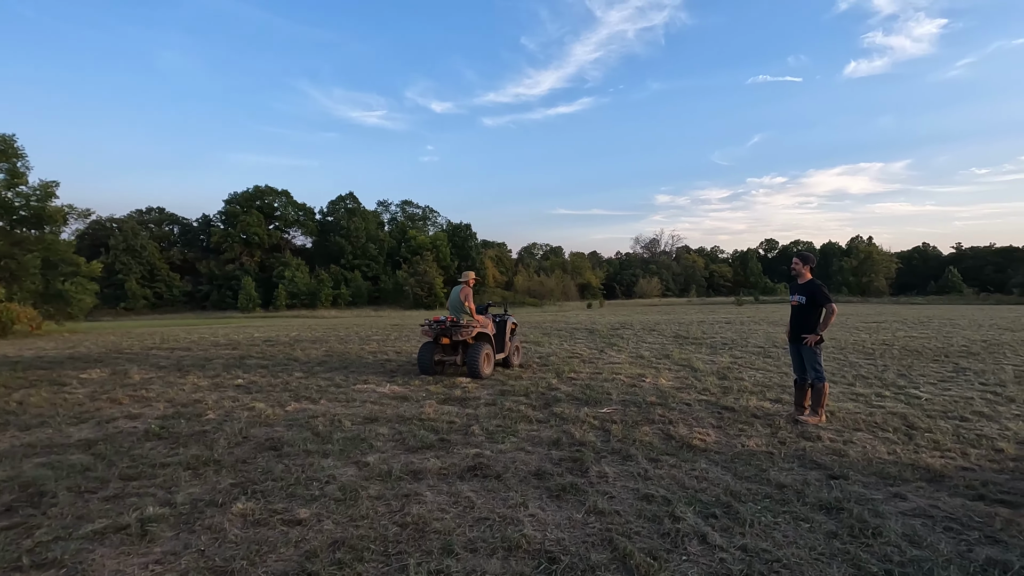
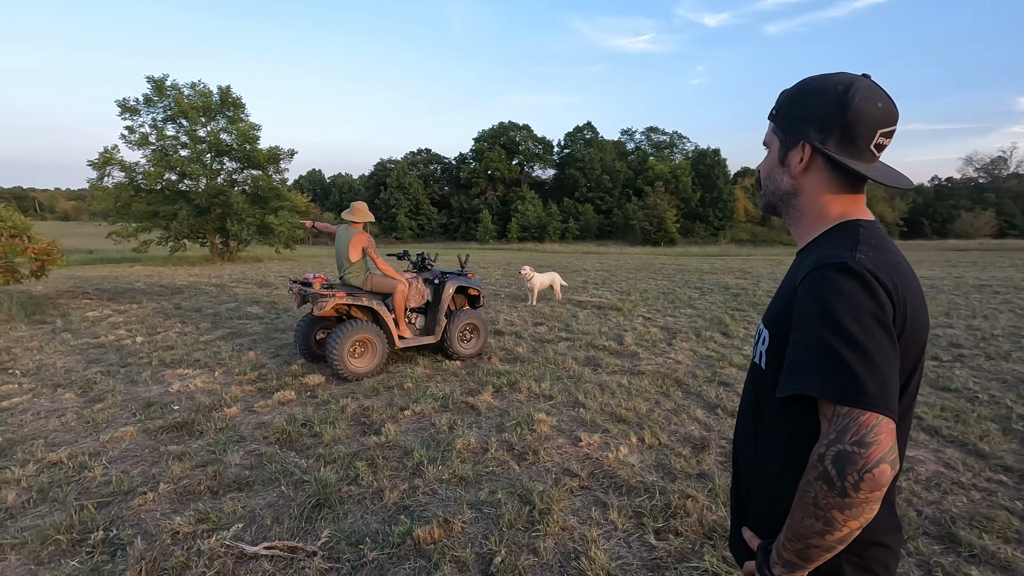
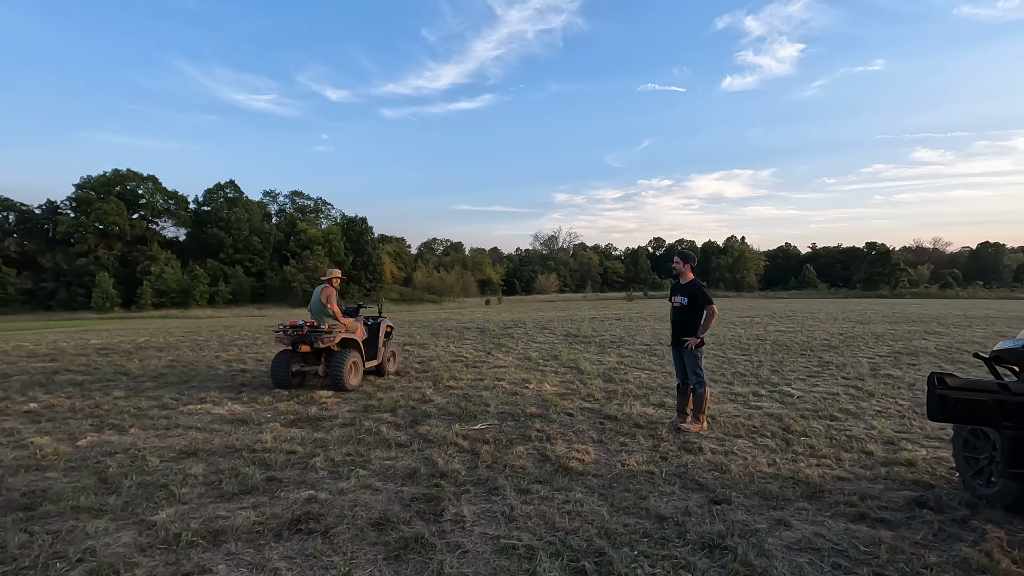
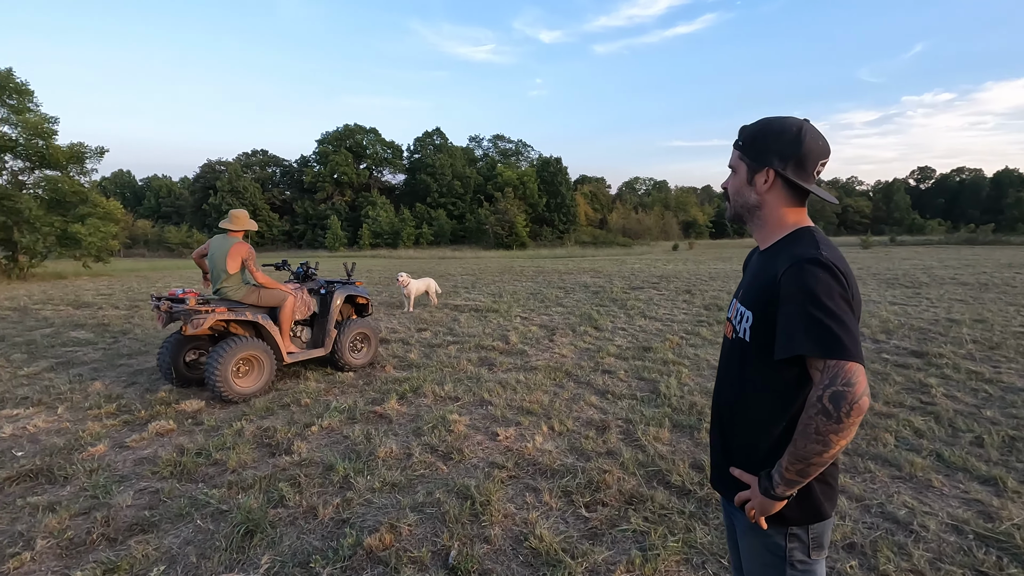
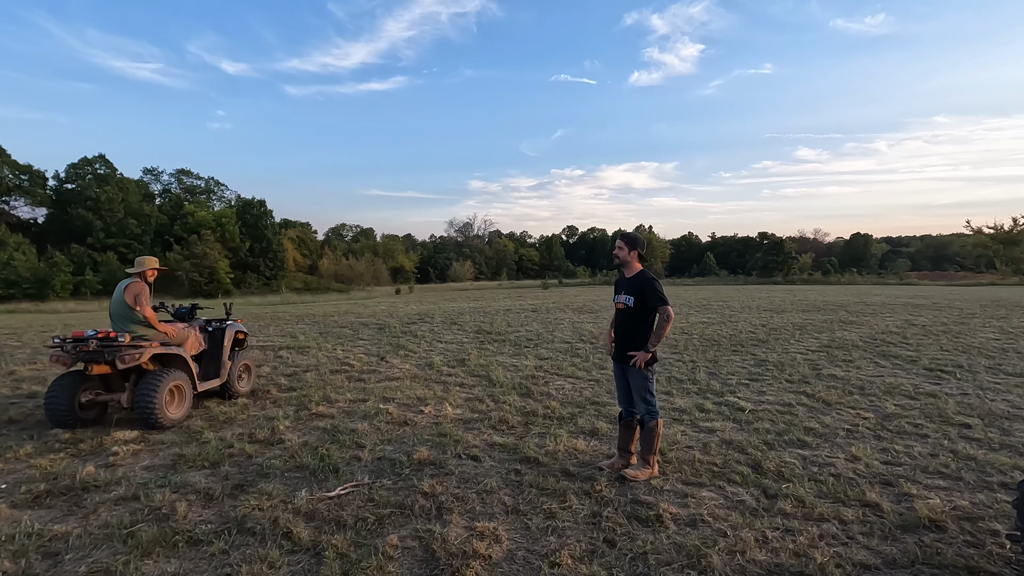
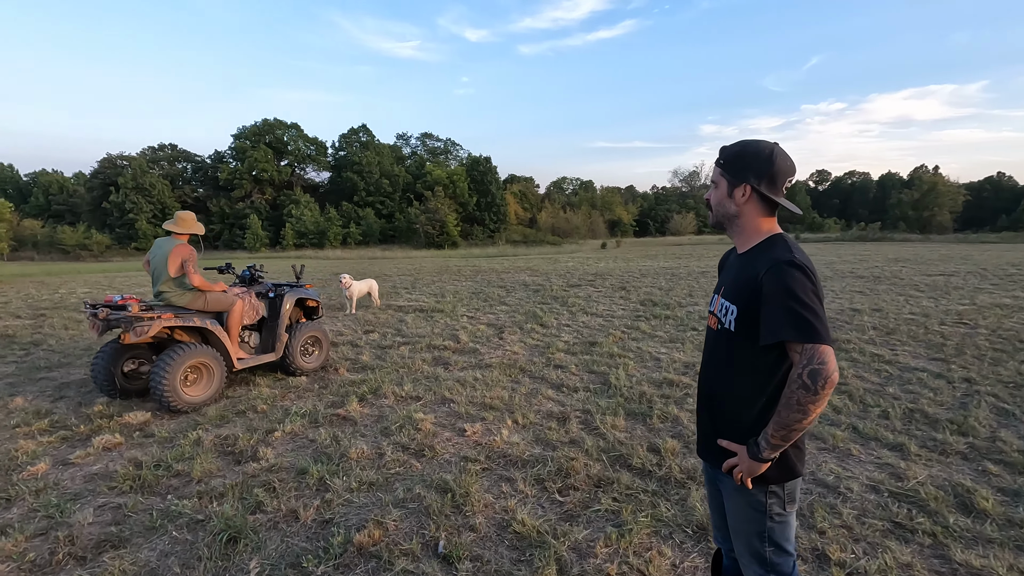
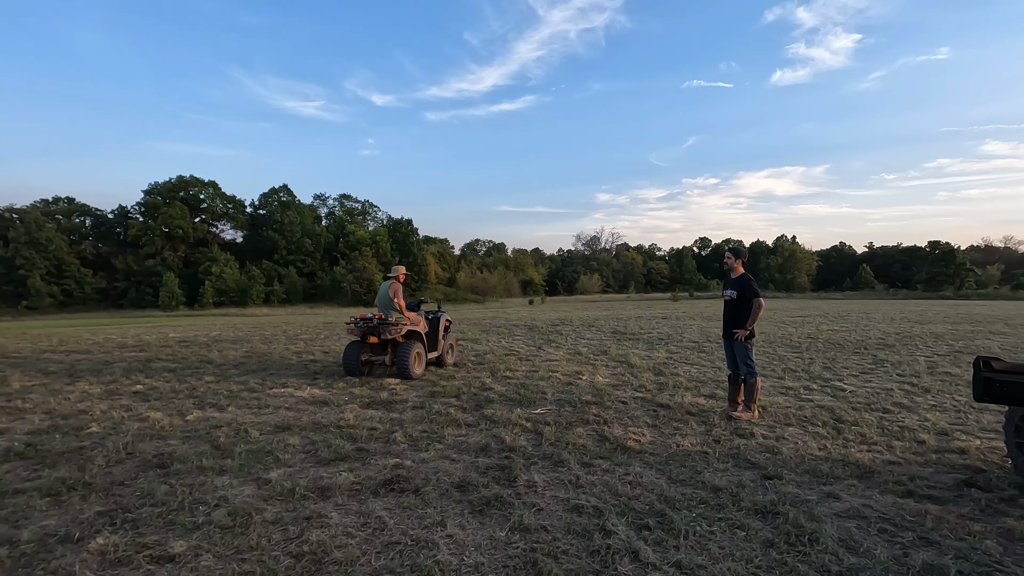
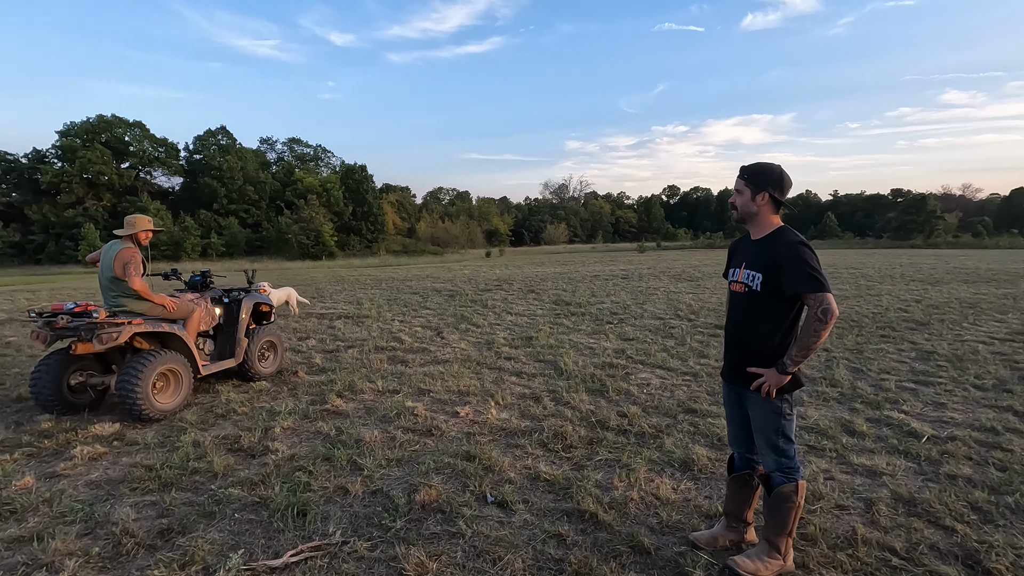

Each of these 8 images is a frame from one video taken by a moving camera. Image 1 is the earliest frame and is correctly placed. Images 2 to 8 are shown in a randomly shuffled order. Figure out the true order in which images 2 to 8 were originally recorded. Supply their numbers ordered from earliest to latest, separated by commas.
7, 3, 5, 8, 6, 4, 2
